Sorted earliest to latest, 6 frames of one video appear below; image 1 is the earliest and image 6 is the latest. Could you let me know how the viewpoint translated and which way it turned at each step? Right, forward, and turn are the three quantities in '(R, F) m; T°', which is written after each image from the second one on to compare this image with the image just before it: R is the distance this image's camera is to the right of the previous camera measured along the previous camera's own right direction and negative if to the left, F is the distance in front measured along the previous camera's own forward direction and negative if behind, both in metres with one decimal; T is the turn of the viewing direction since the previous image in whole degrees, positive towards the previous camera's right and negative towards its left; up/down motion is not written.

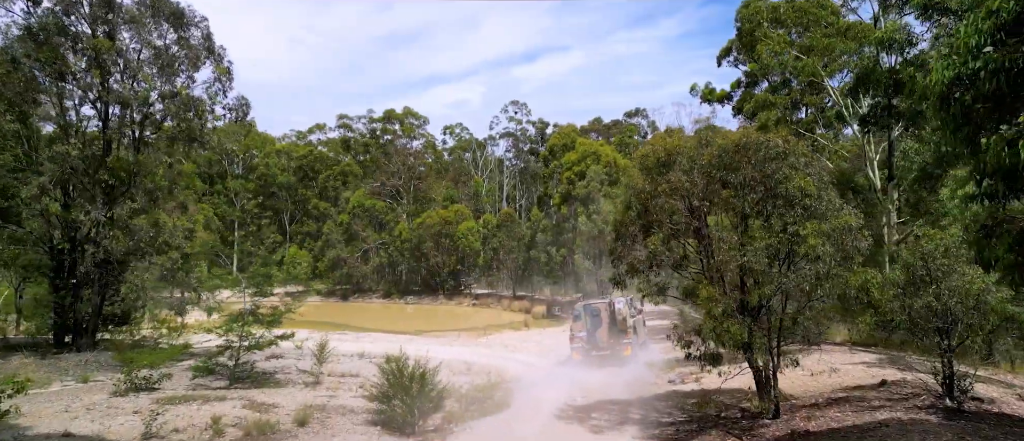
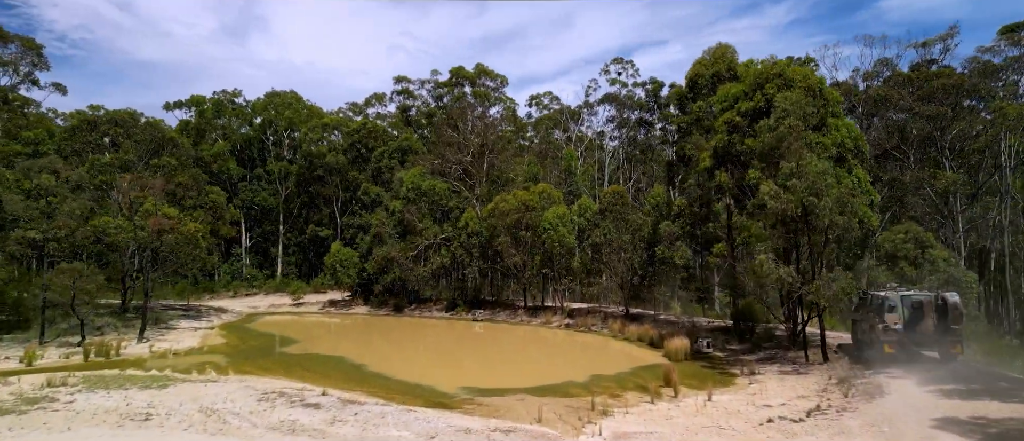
(-0.9, +12.4) m; -9°
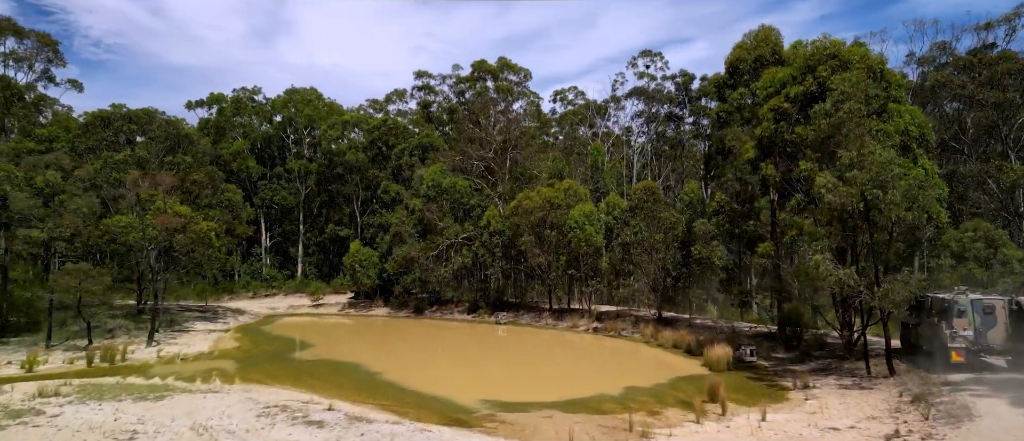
(-0.1, +1.4) m; -2°
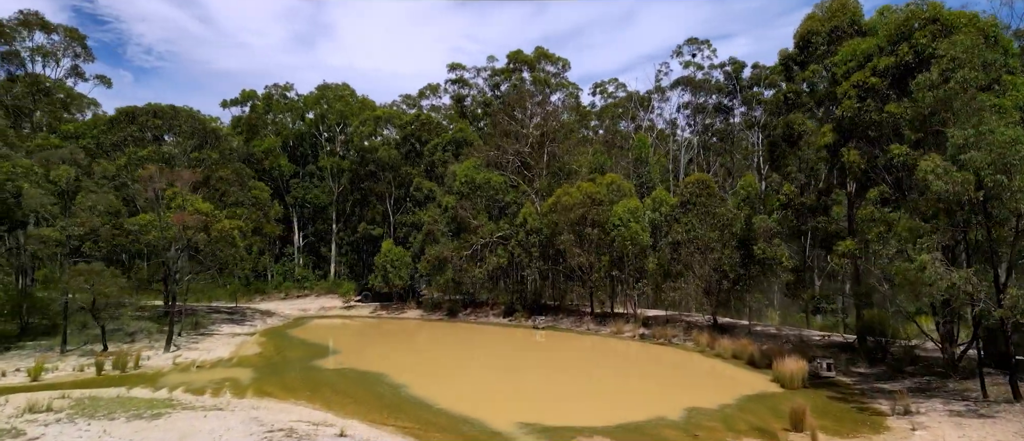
(-0.1, +1.9) m; -3°
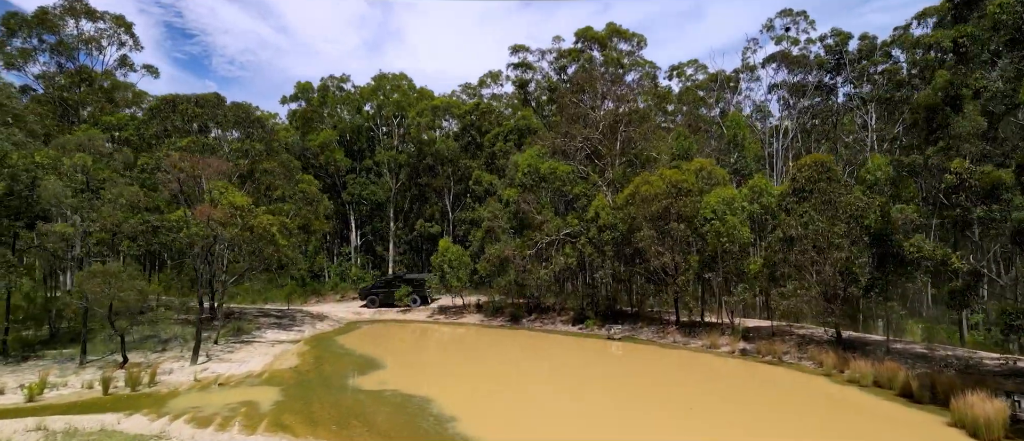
(-0.3, +3.5) m; -6°
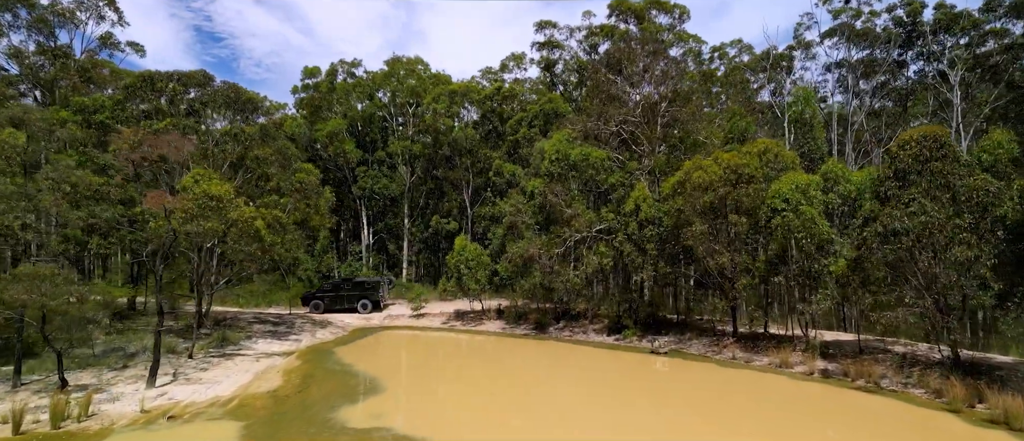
(-0.1, +3.6) m; -2°
